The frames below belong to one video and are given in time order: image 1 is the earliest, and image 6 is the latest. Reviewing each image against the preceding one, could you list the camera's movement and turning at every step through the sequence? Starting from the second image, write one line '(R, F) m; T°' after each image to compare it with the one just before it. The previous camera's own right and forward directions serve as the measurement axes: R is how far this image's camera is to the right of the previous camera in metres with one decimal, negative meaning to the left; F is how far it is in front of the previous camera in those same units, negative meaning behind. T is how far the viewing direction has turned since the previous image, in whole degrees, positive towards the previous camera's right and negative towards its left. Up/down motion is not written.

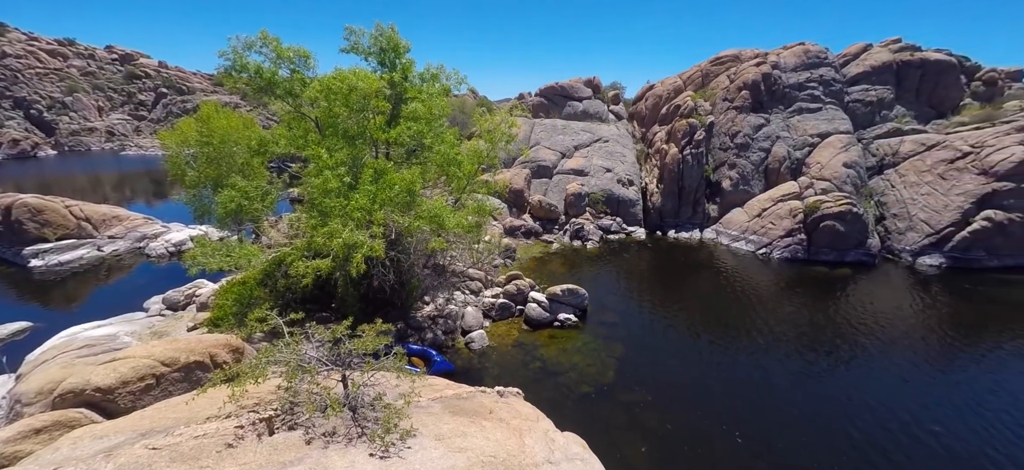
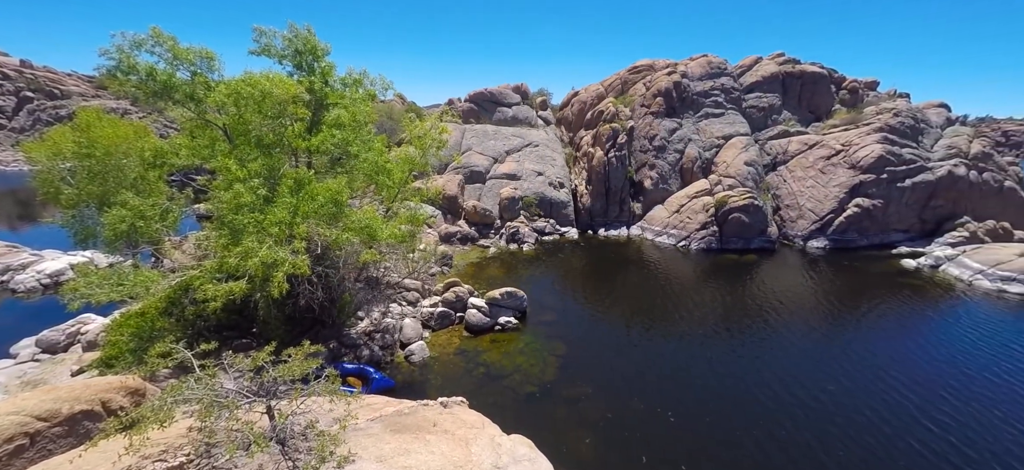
(0.0, +0.3) m; +8°
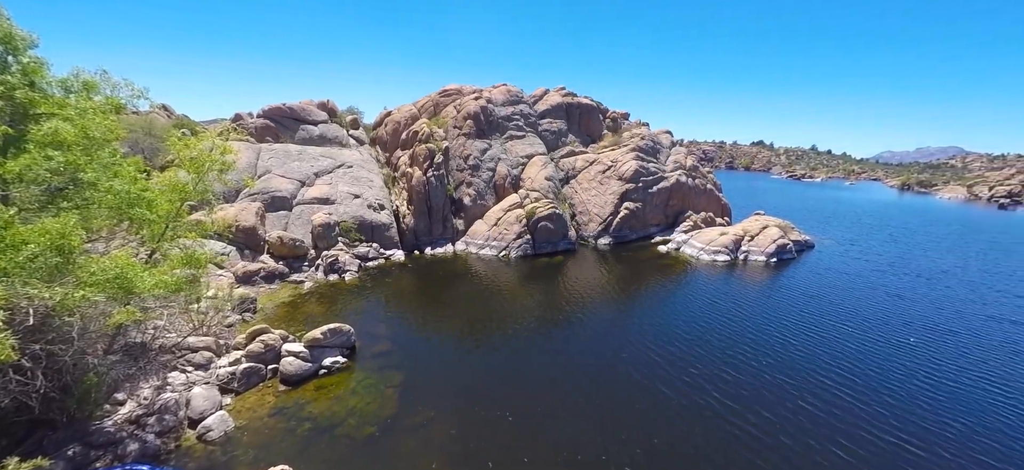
(+0.1, +1.1) m; +23°
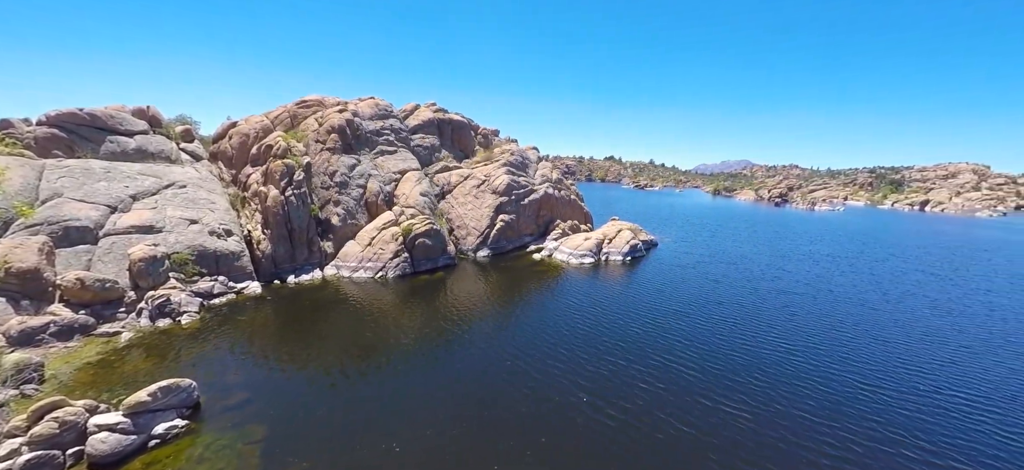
(-0.1, +1.2) m; +16°
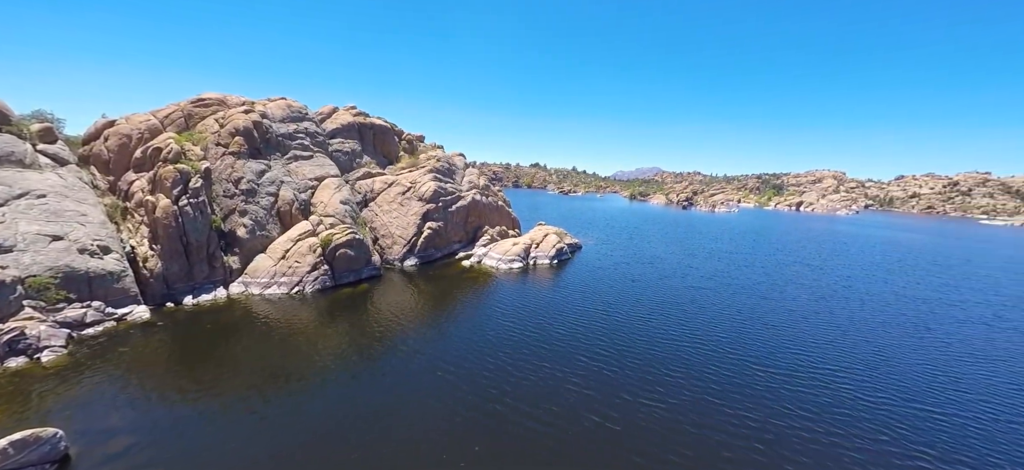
(-0.1, +0.9) m; +9°
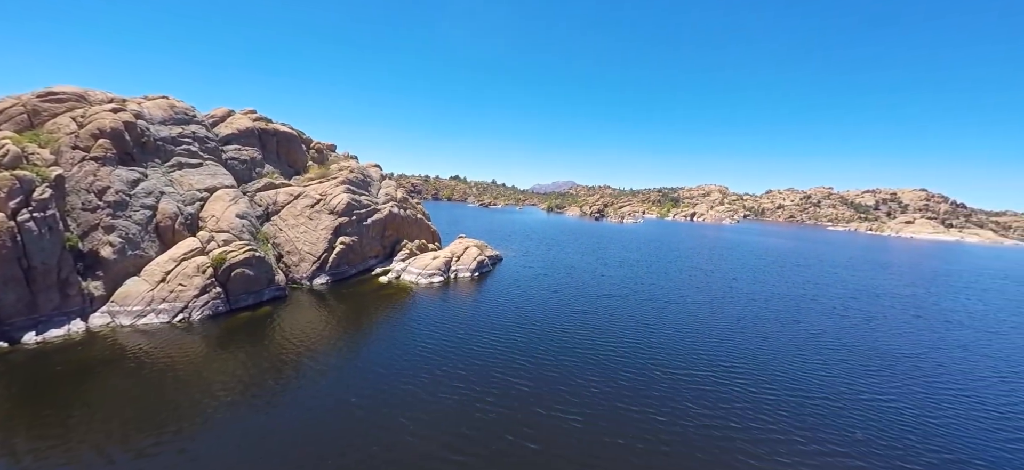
(-0.1, +1.1) m; +10°
